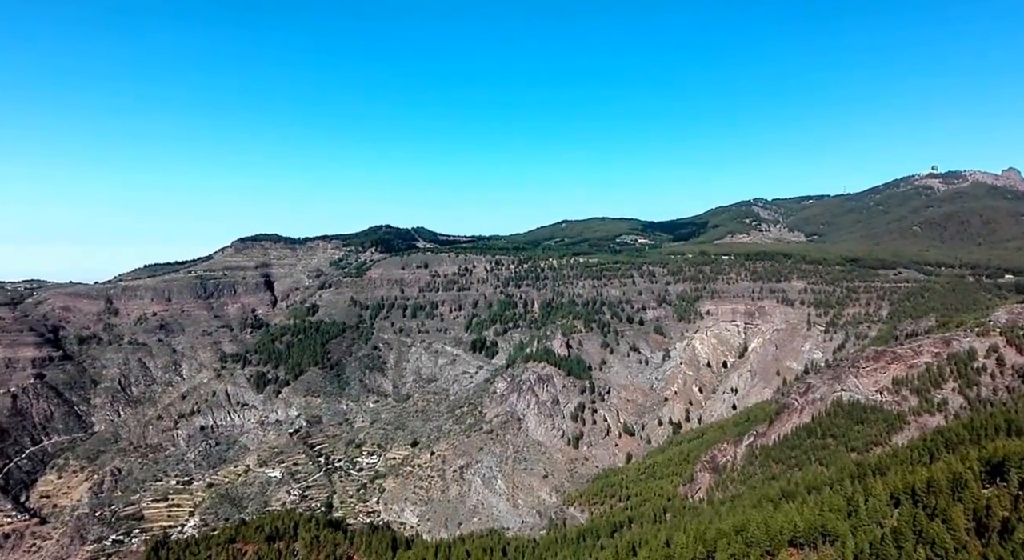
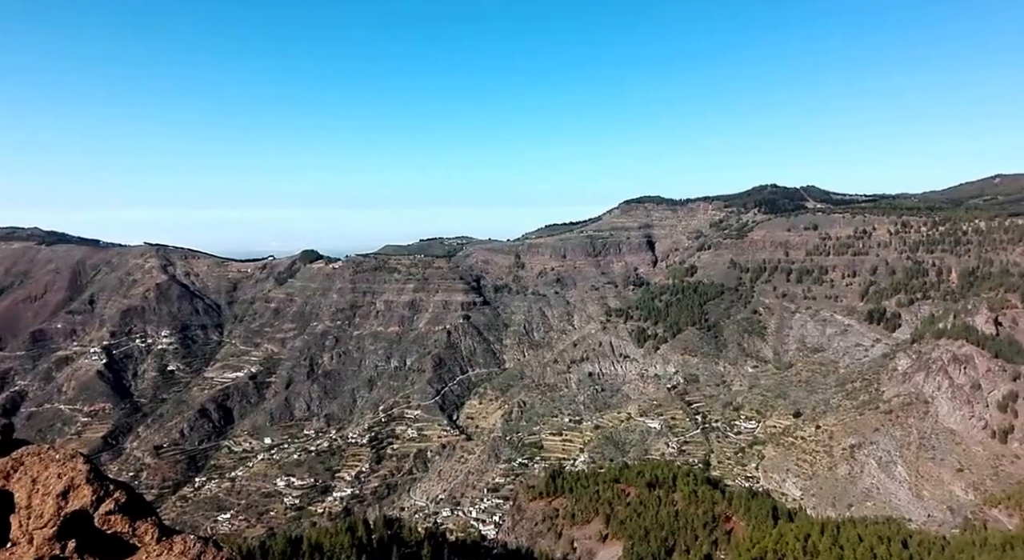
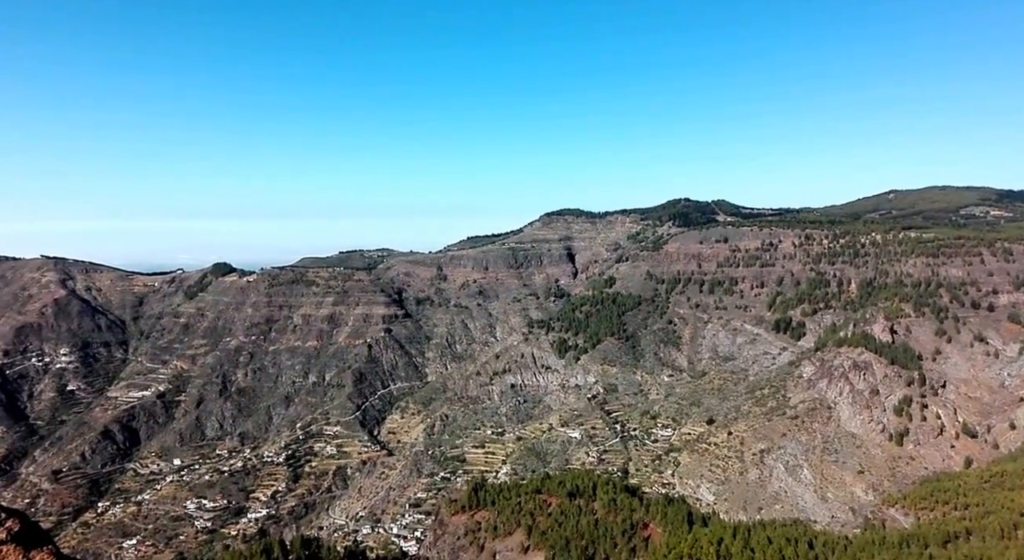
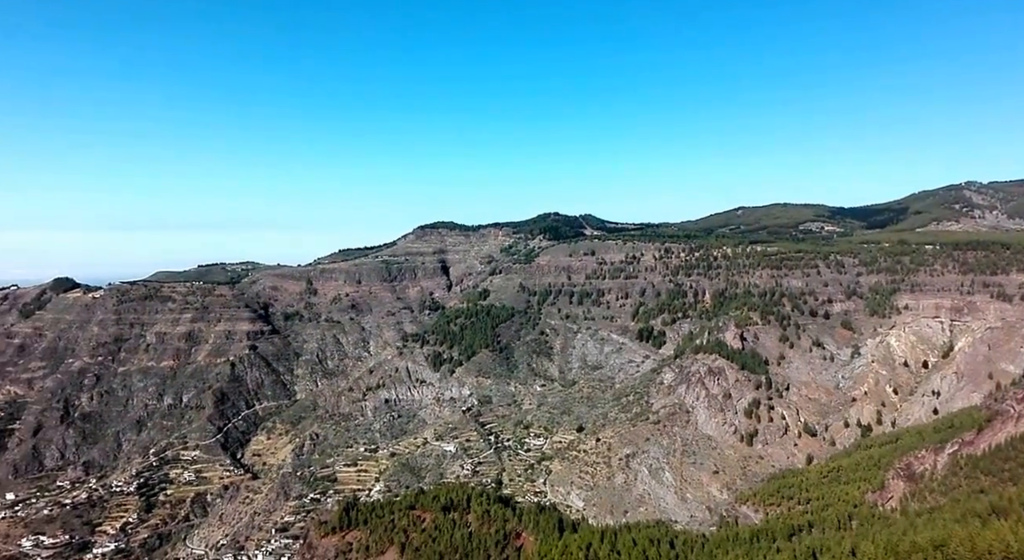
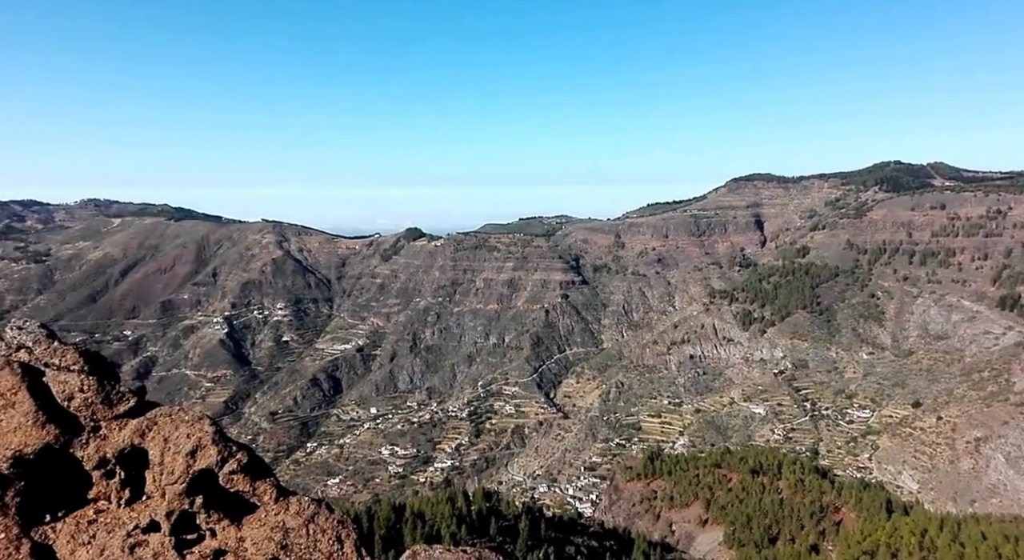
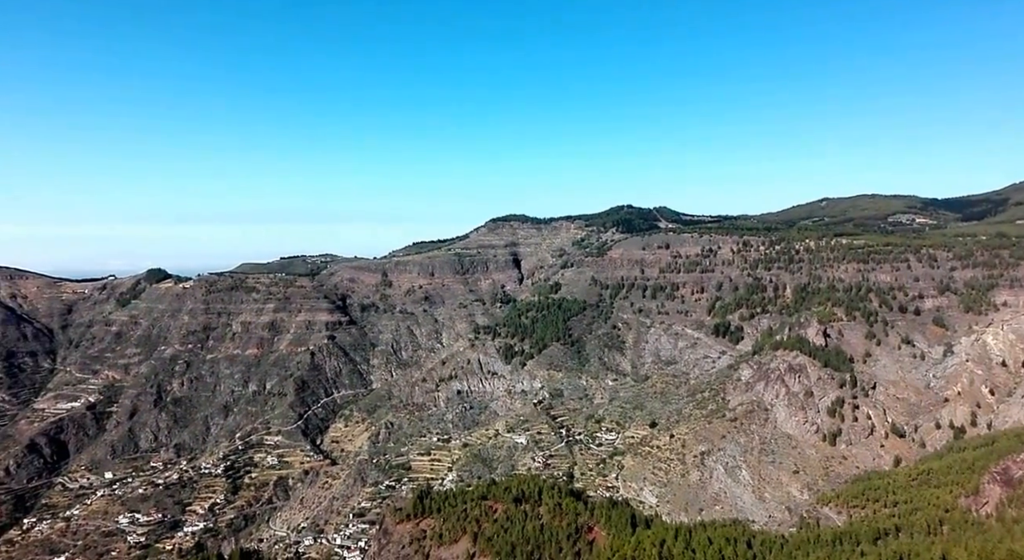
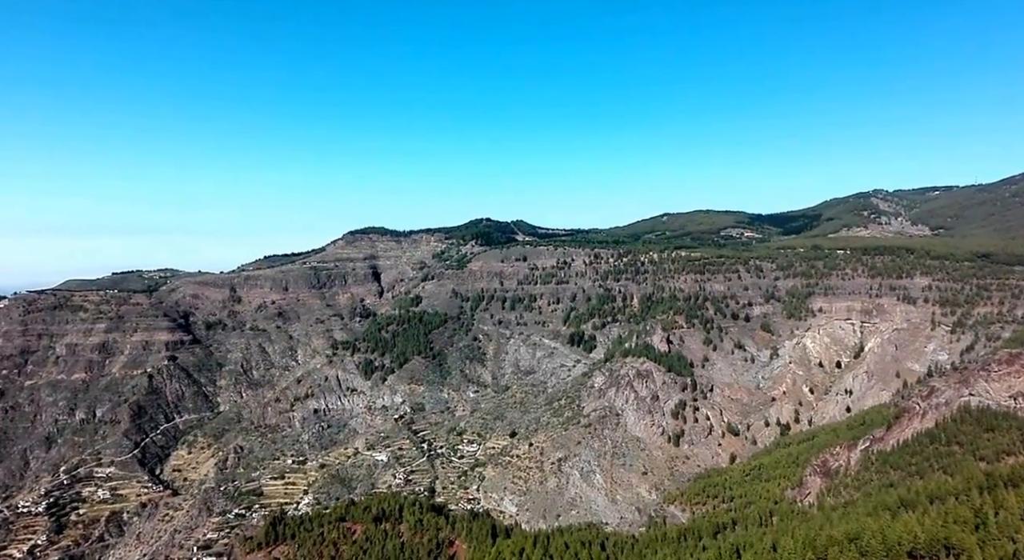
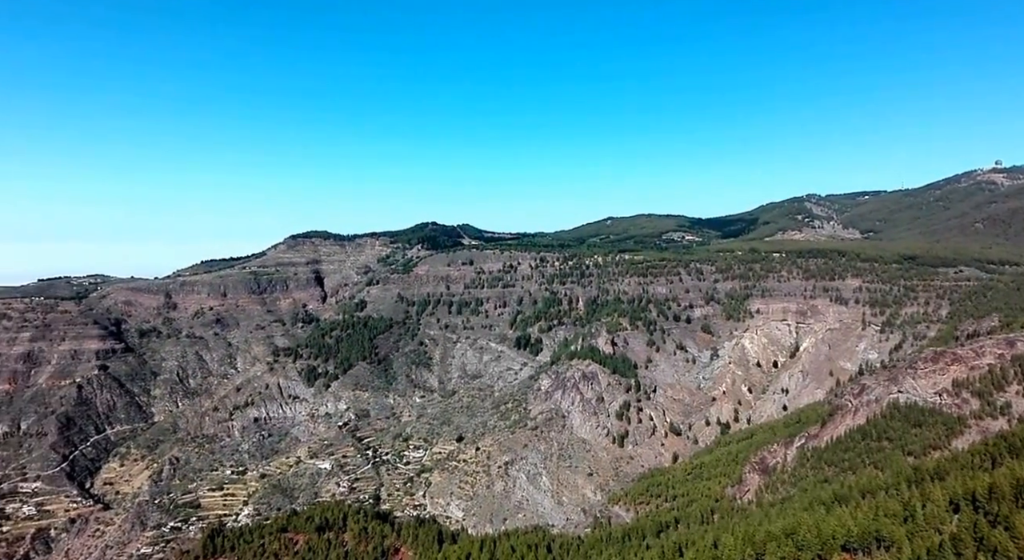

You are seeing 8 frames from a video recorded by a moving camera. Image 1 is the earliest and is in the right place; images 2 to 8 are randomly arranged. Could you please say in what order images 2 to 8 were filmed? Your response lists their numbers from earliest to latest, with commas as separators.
8, 7, 4, 6, 3, 2, 5
